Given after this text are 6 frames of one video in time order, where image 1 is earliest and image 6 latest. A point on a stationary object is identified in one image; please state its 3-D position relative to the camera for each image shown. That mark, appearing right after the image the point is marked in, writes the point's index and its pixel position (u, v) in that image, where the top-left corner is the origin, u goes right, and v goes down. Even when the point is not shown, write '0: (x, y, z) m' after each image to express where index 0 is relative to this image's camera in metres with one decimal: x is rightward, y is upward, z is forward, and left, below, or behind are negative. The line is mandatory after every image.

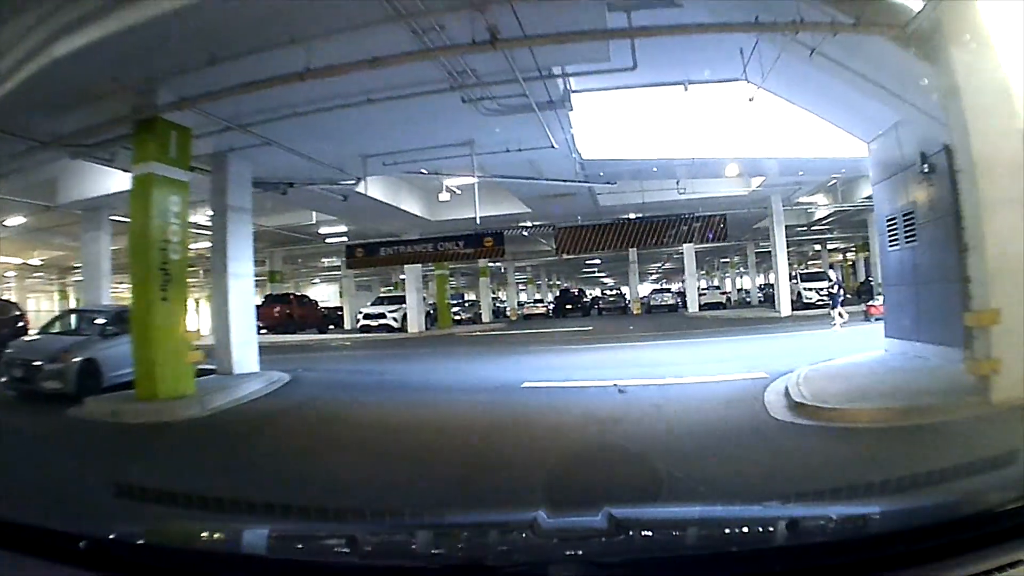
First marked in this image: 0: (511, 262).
0: (-0.1, +0.8, +19.1) m
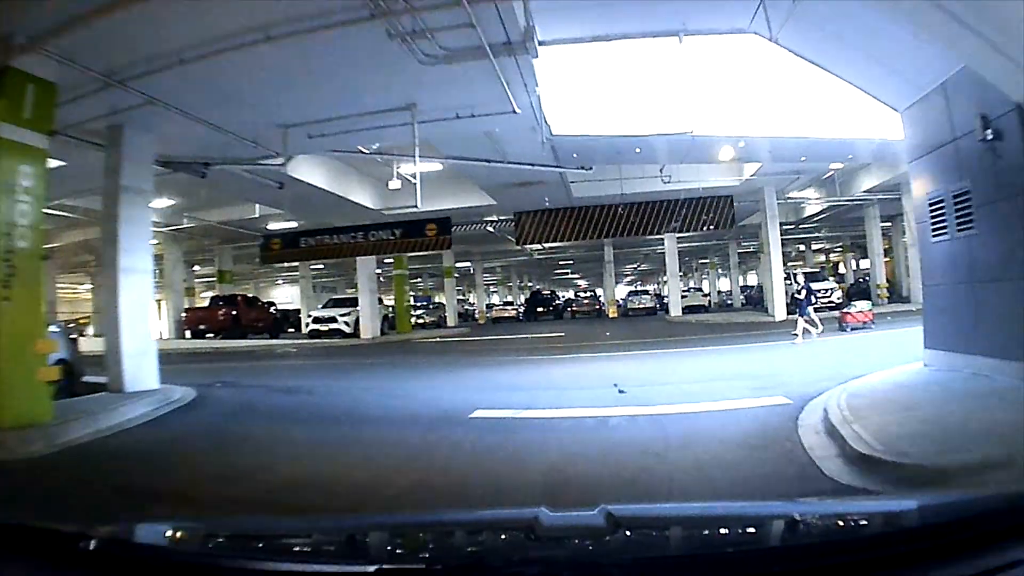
0: (-0.9, +0.8, +18.5) m
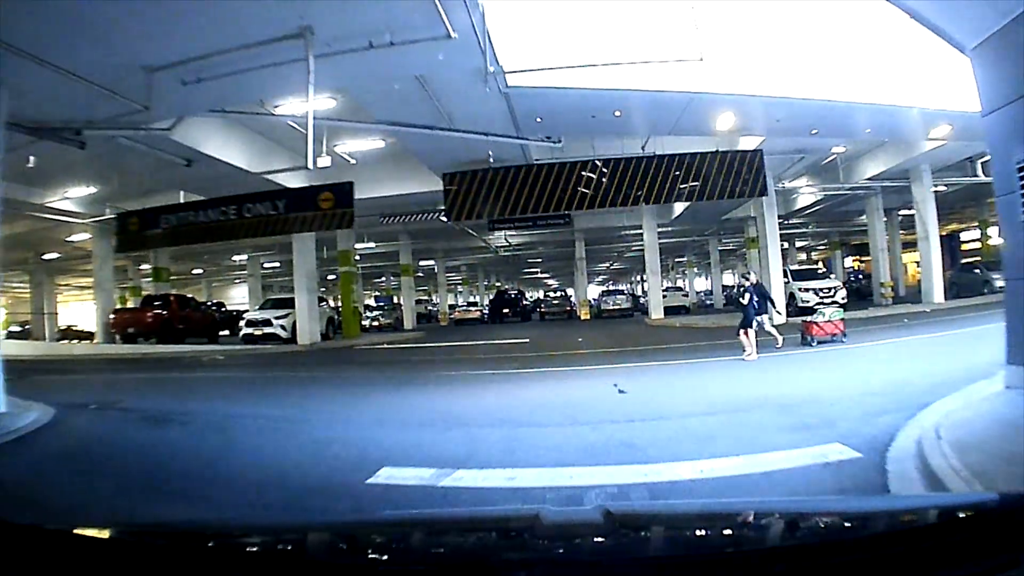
0: (-1.8, +0.8, +17.8) m
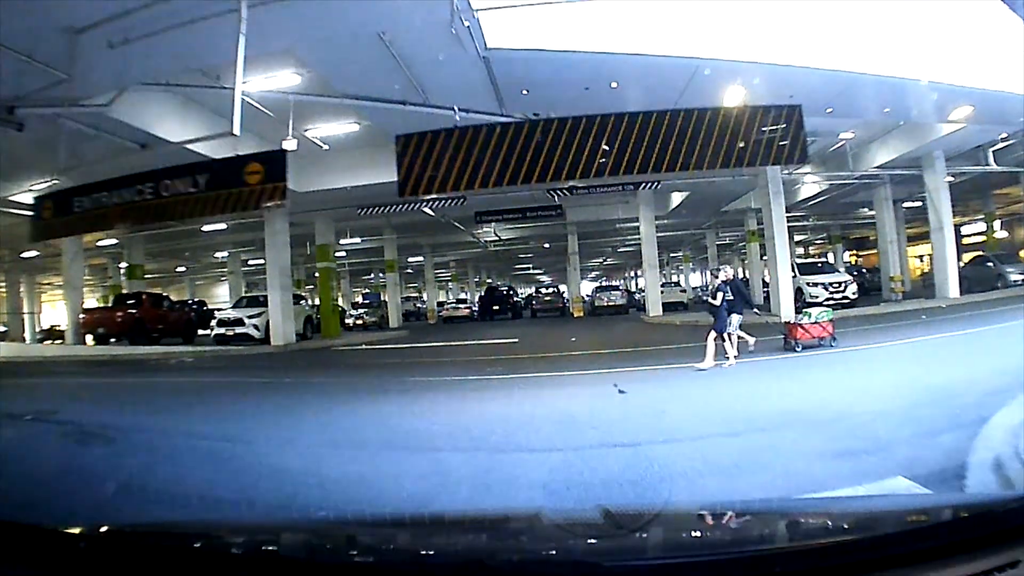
0: (-2.0, +0.8, +17.4) m
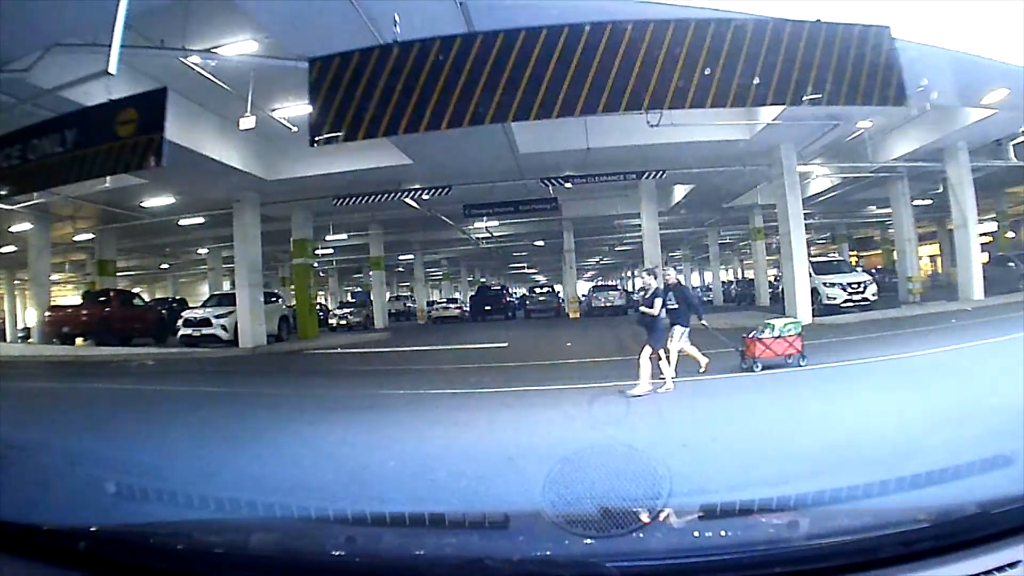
0: (-2.1, +0.9, +17.0) m
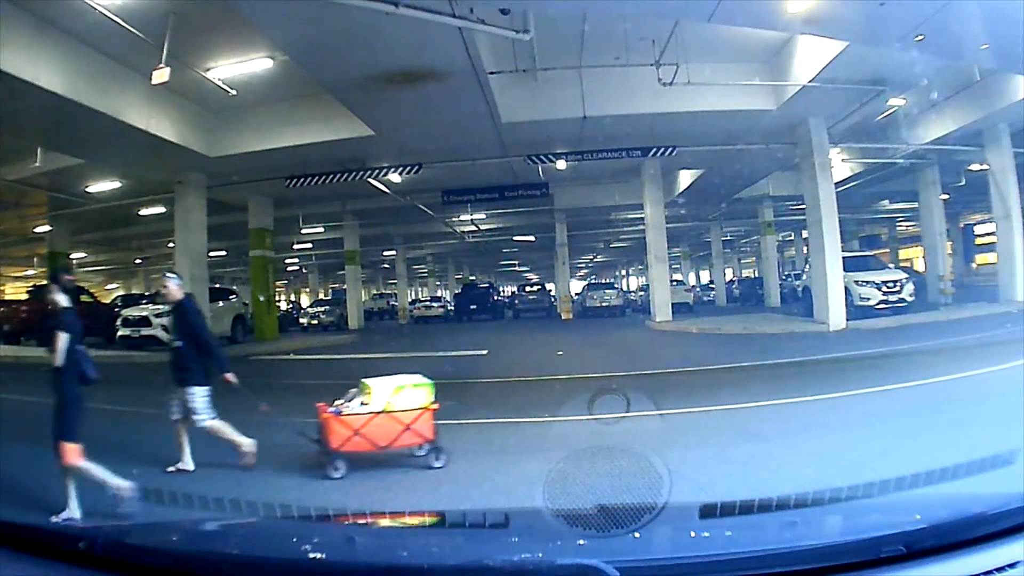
0: (-2.4, +0.9, +16.5) m
